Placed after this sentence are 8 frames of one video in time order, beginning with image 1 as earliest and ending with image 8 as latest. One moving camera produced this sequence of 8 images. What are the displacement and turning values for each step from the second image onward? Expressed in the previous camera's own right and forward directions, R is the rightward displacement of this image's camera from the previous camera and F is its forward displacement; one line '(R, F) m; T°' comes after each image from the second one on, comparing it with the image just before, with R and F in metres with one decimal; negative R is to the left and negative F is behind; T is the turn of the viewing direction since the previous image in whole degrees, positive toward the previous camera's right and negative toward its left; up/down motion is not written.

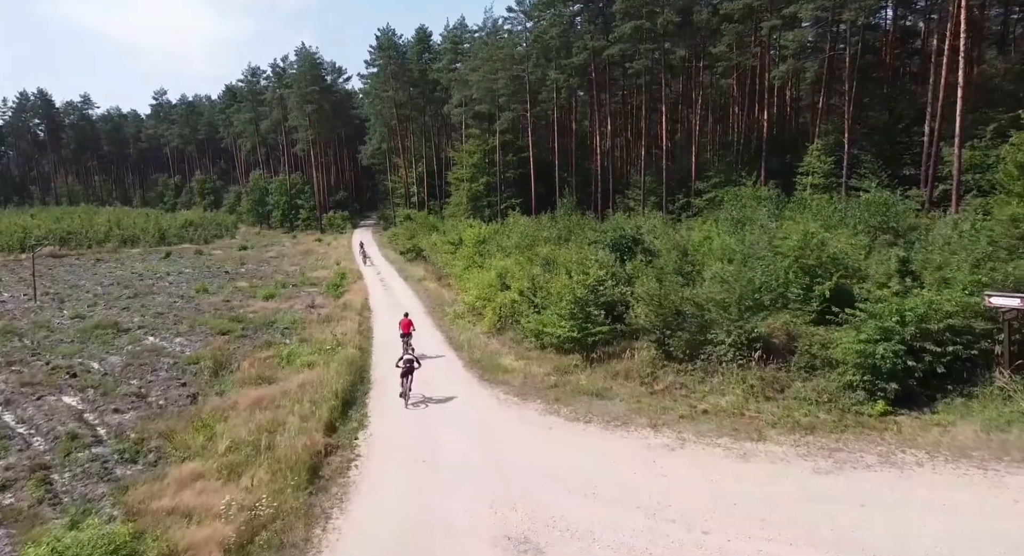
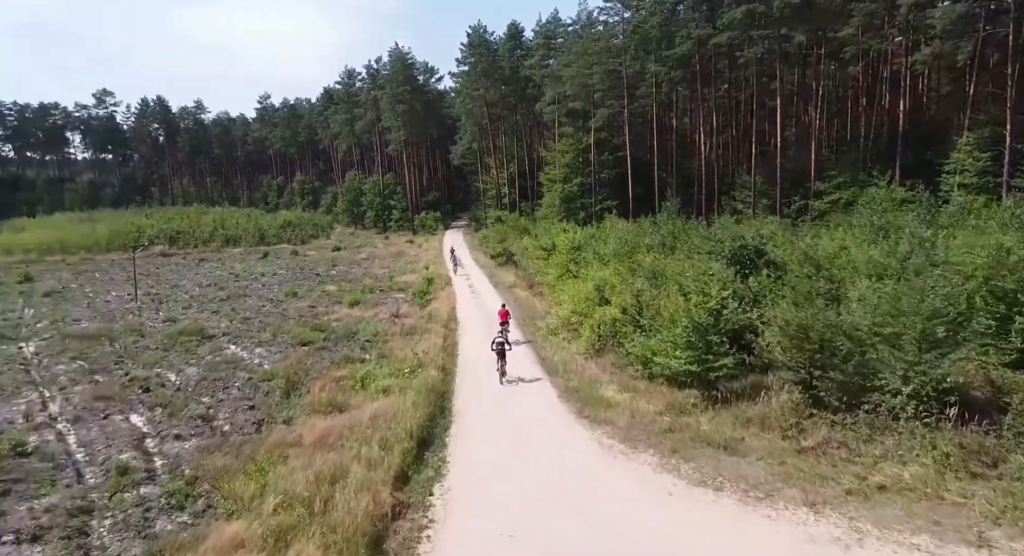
(-0.3, +2.4) m; -8°
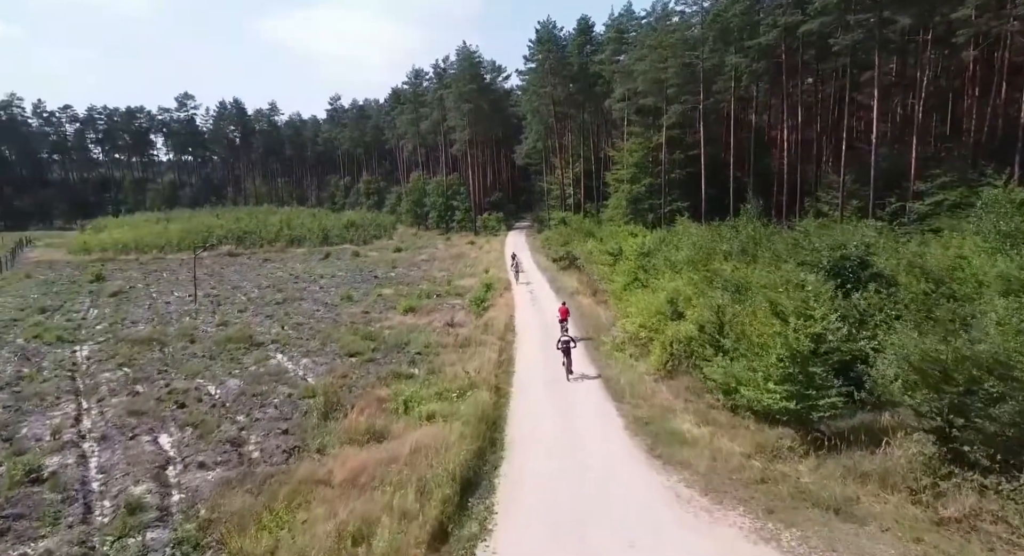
(0.0, +1.9) m; -6°
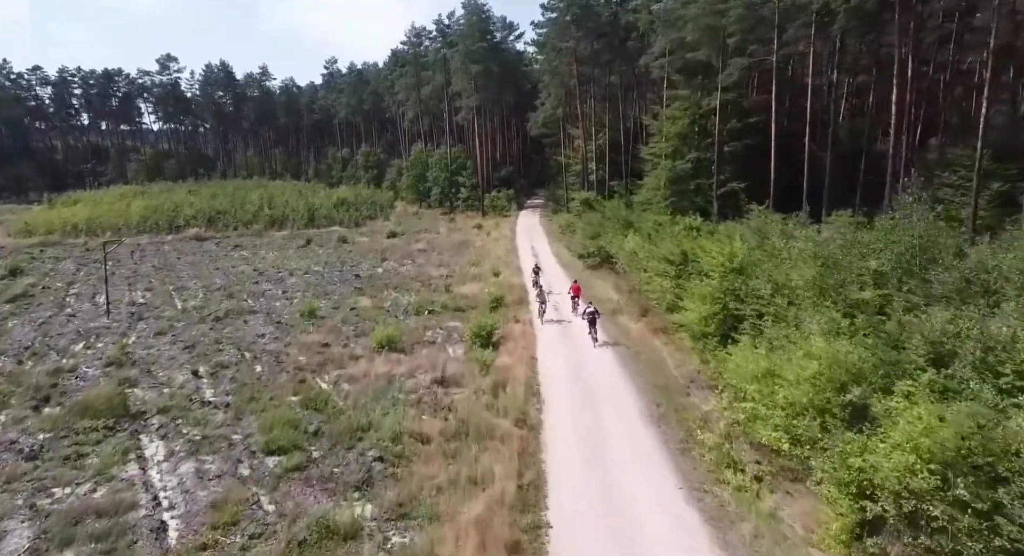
(-0.4, +9.2) m; -1°
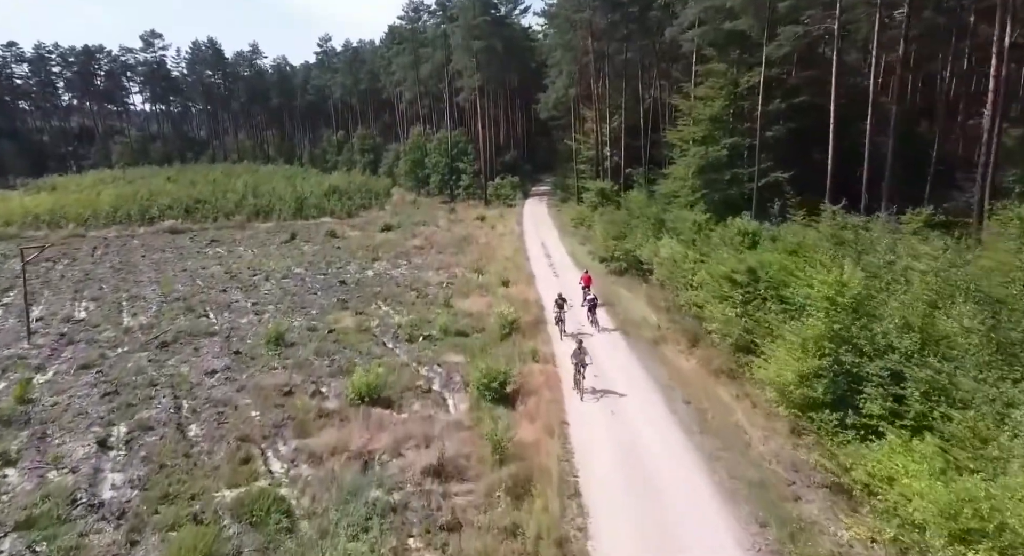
(-0.5, +5.1) m; 0°
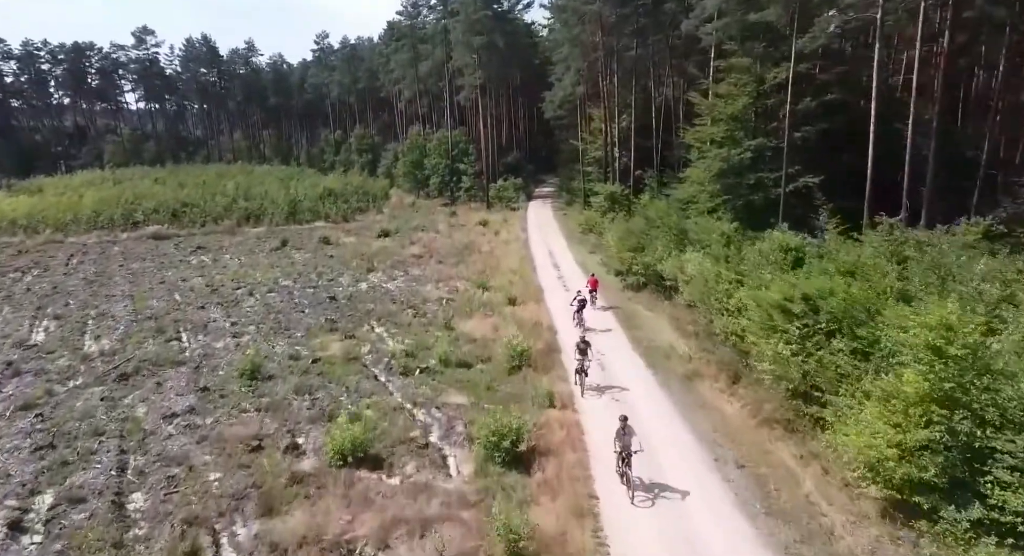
(-0.3, +2.8) m; 0°
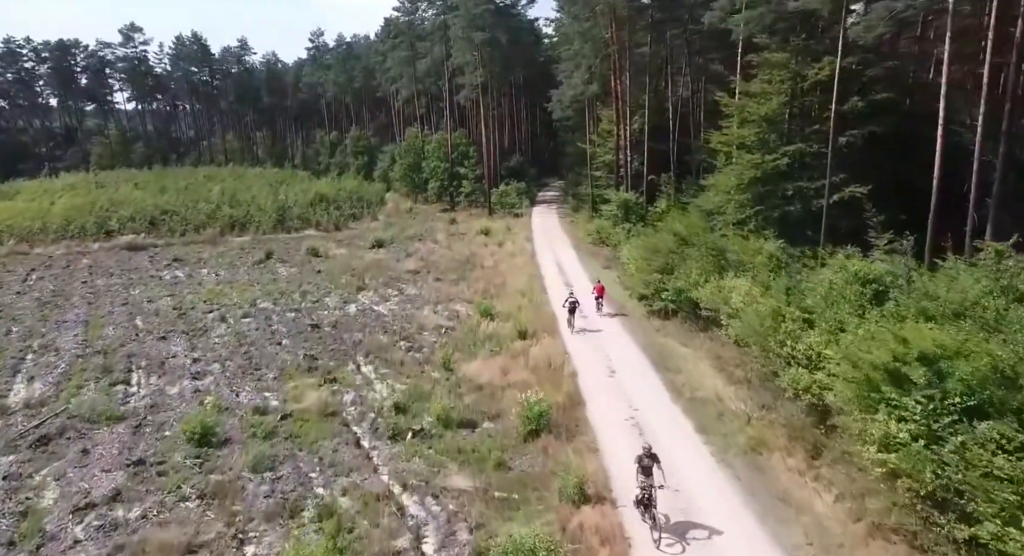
(-0.4, +3.7) m; 0°
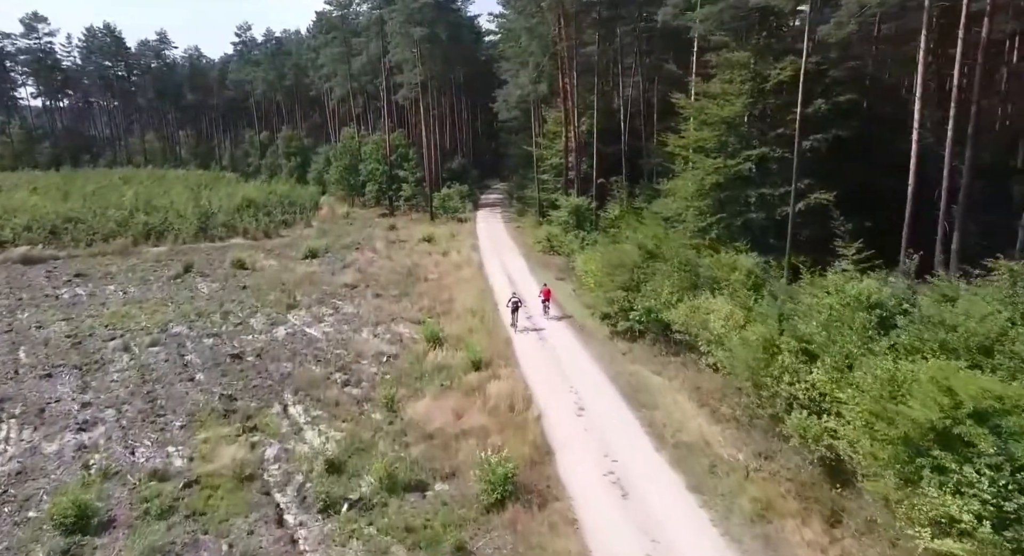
(-0.3, +2.6) m; +5°
